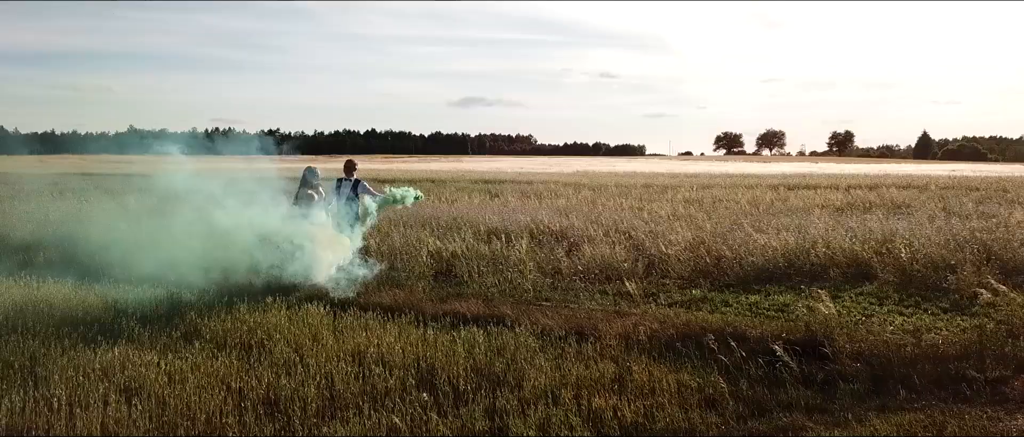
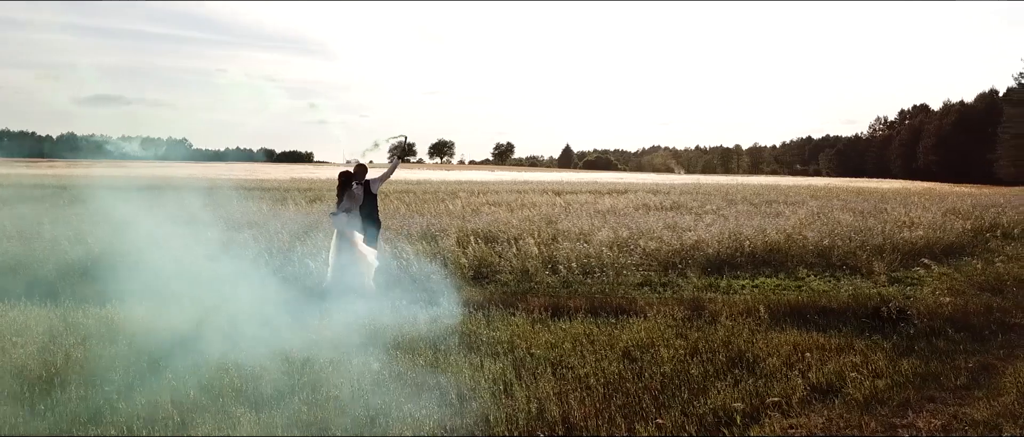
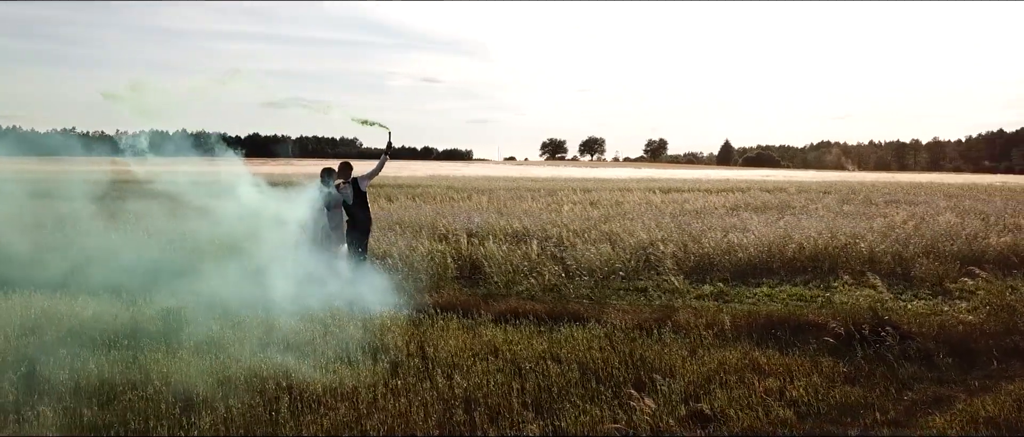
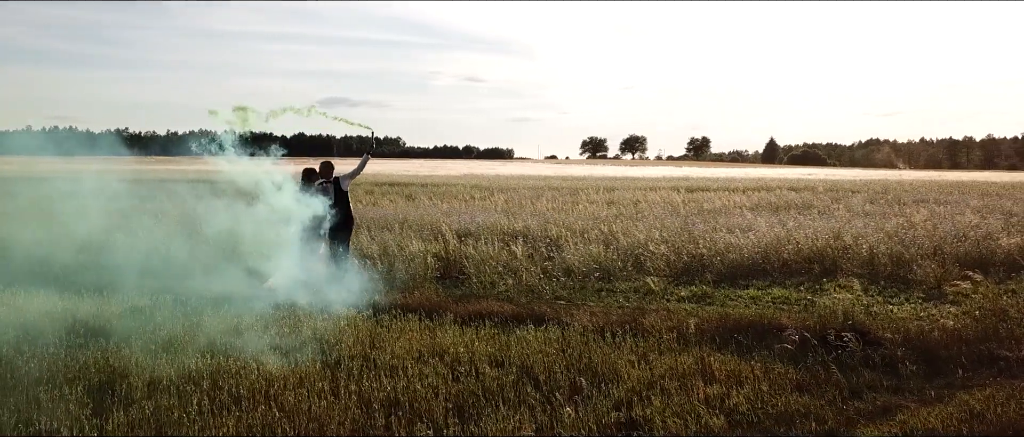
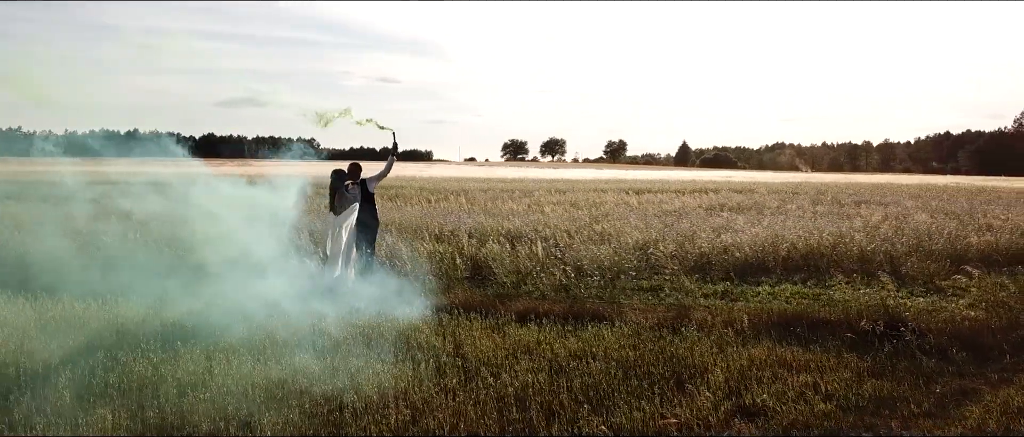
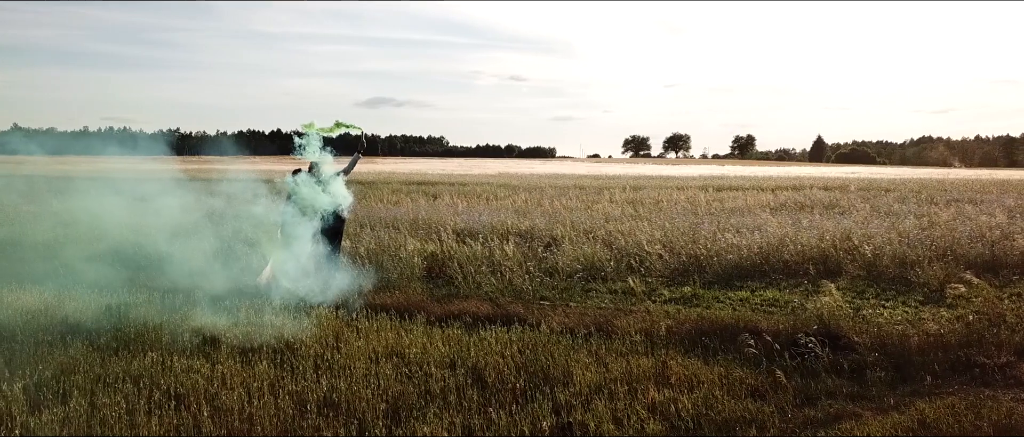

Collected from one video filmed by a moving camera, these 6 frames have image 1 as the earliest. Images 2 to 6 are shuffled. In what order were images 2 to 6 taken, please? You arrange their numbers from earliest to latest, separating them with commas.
6, 4, 3, 5, 2
